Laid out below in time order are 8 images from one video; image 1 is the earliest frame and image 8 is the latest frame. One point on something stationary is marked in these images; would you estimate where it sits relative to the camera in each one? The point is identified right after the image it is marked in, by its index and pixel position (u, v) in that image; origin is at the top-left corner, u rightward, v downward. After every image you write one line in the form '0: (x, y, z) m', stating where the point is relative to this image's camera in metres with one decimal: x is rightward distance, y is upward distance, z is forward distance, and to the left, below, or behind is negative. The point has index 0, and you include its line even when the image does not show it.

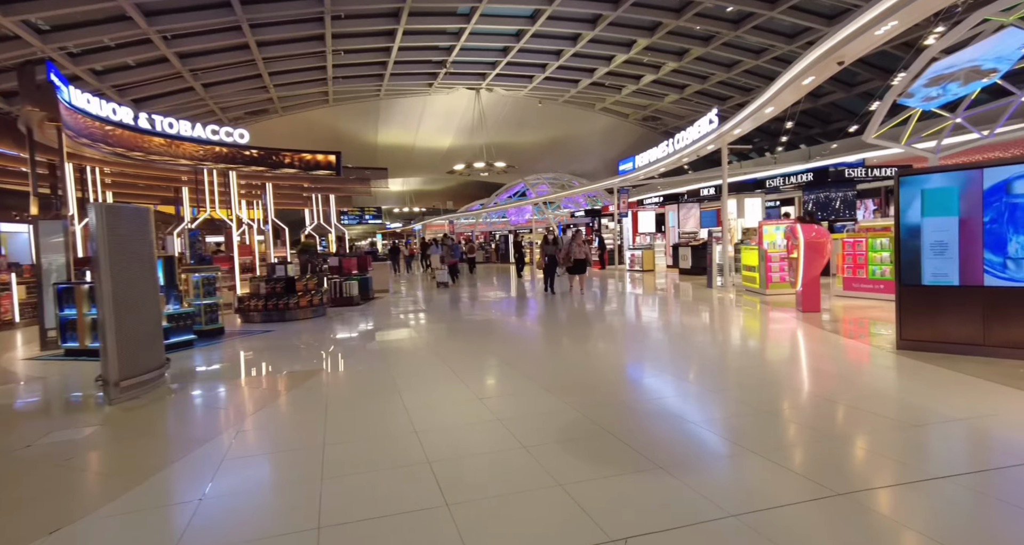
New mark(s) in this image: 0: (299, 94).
0: (-6.8, +5.7, +16.7) m
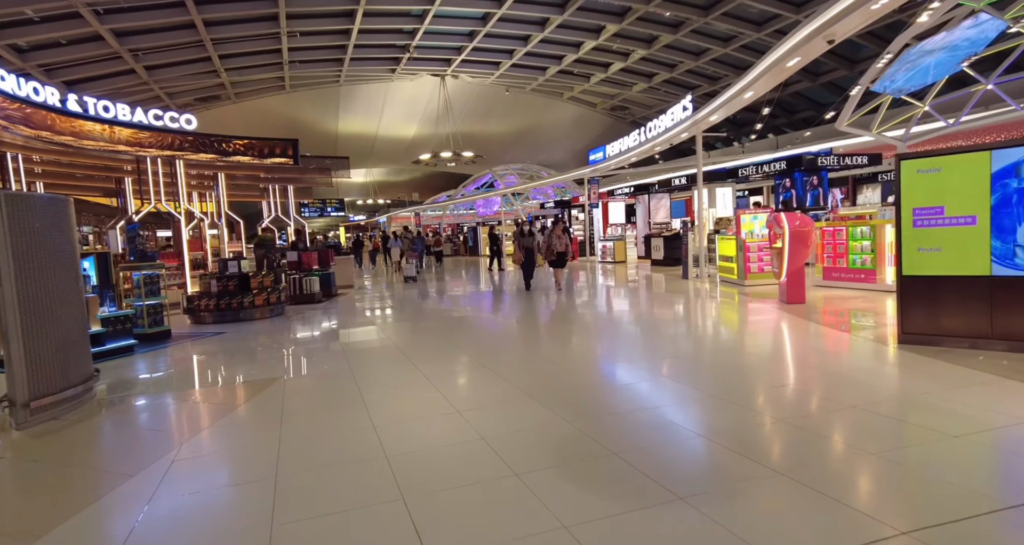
0: (-7.8, +5.9, +15.8) m
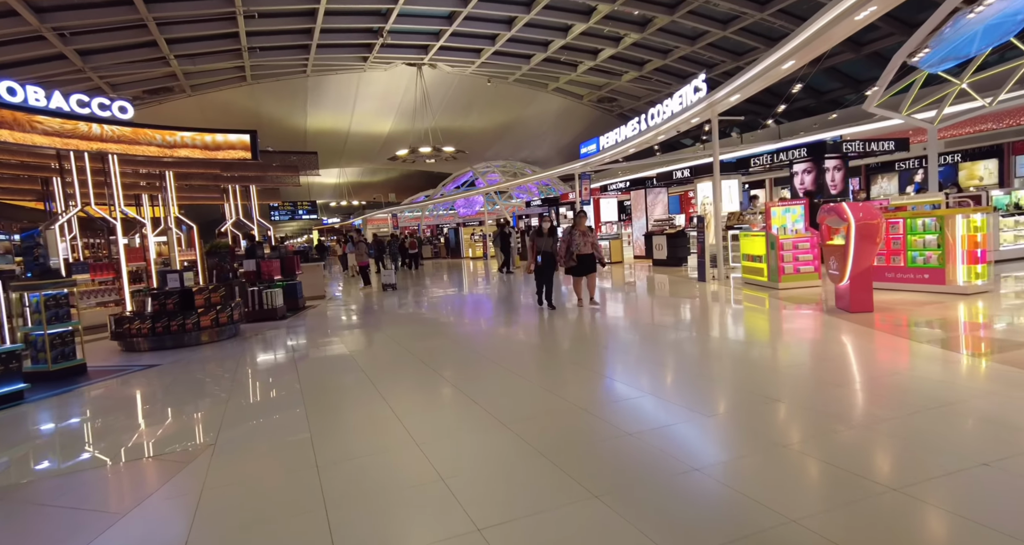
0: (-8.3, +5.6, +14.3) m
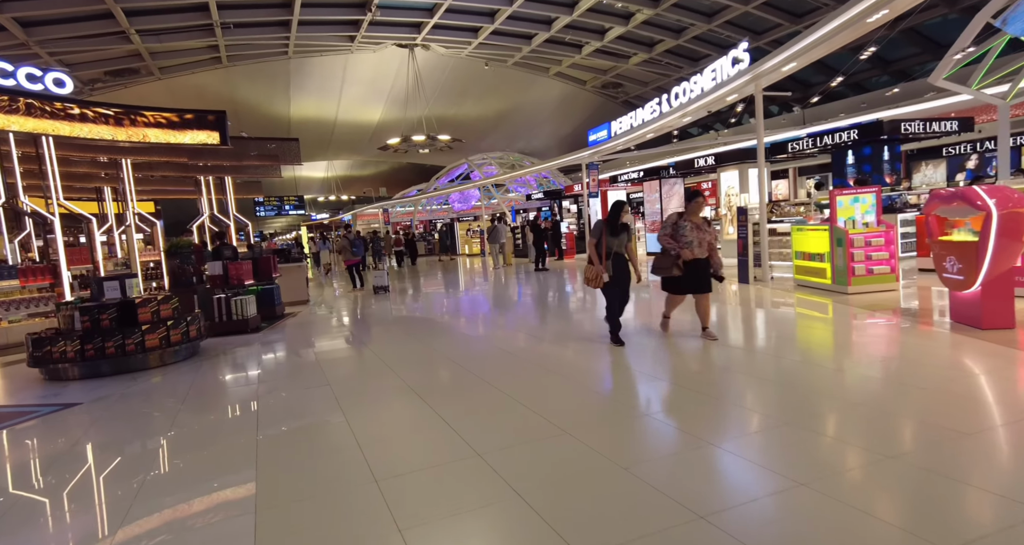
0: (-8.2, +5.6, +12.9) m
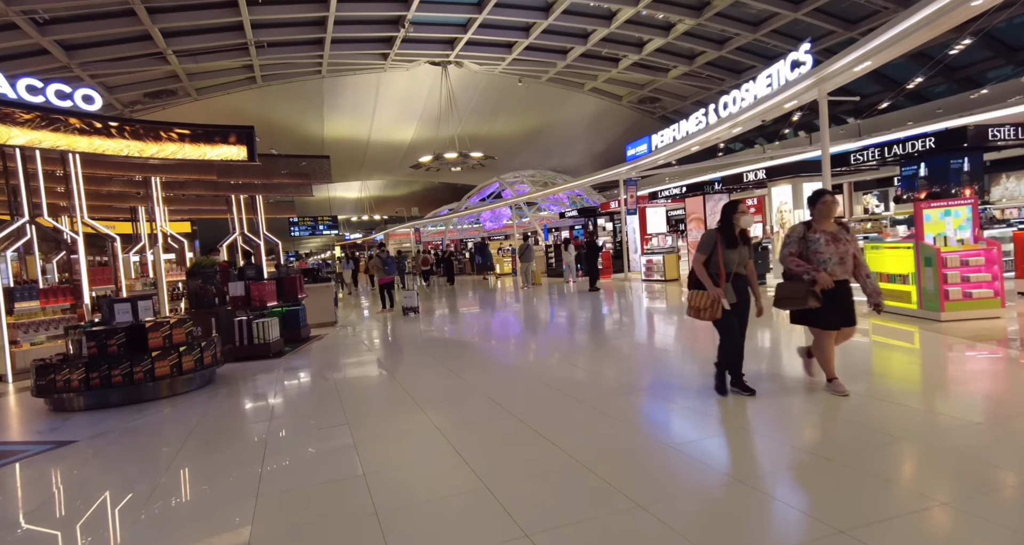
0: (-7.4, +5.1, +13.0) m
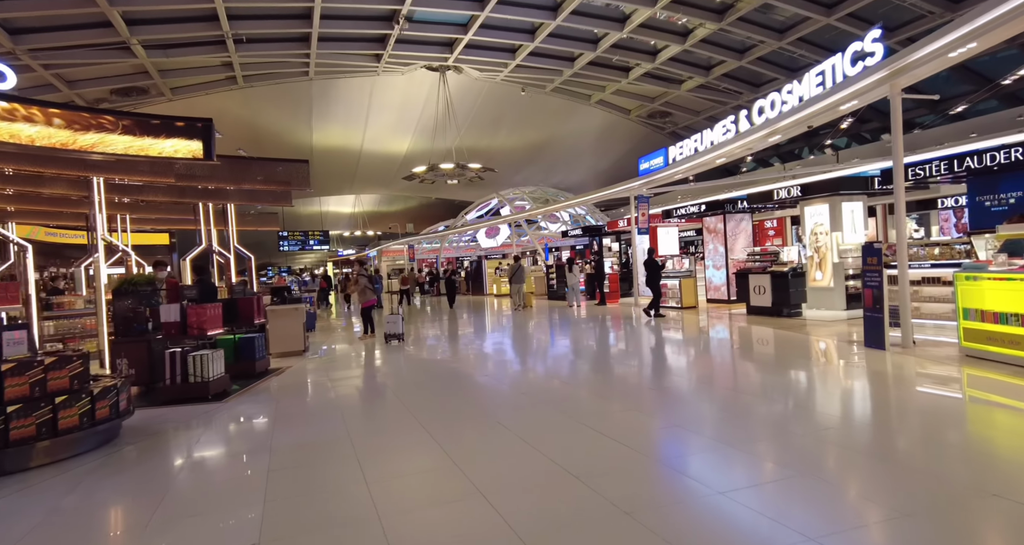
0: (-7.3, +4.7, +11.8) m
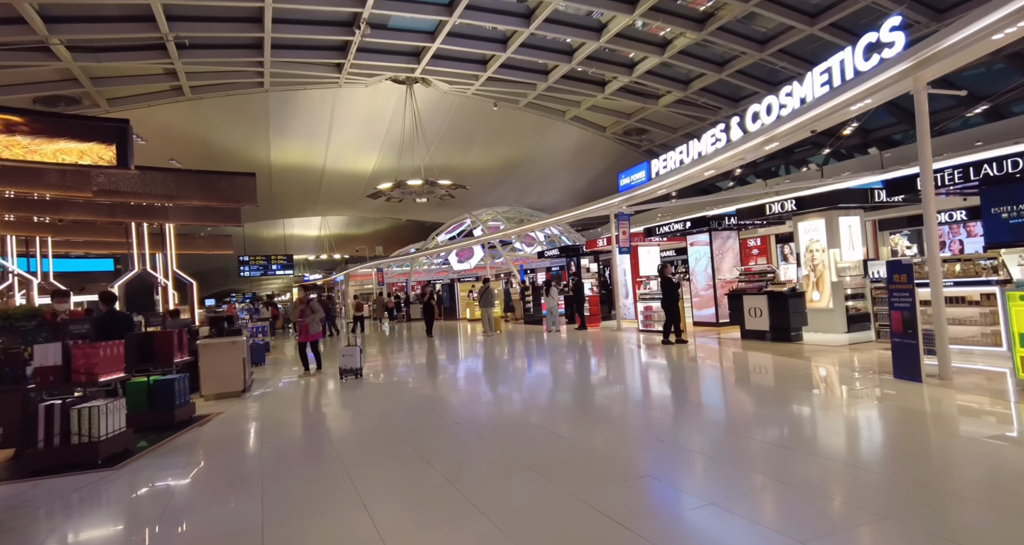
0: (-7.9, +4.1, +10.7) m
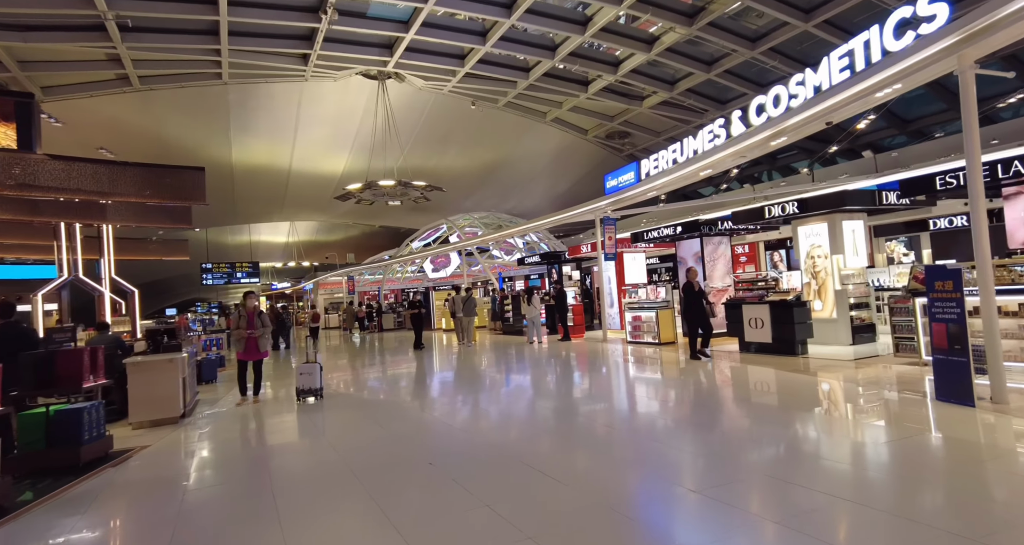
0: (-8.3, +4.0, +9.6) m
